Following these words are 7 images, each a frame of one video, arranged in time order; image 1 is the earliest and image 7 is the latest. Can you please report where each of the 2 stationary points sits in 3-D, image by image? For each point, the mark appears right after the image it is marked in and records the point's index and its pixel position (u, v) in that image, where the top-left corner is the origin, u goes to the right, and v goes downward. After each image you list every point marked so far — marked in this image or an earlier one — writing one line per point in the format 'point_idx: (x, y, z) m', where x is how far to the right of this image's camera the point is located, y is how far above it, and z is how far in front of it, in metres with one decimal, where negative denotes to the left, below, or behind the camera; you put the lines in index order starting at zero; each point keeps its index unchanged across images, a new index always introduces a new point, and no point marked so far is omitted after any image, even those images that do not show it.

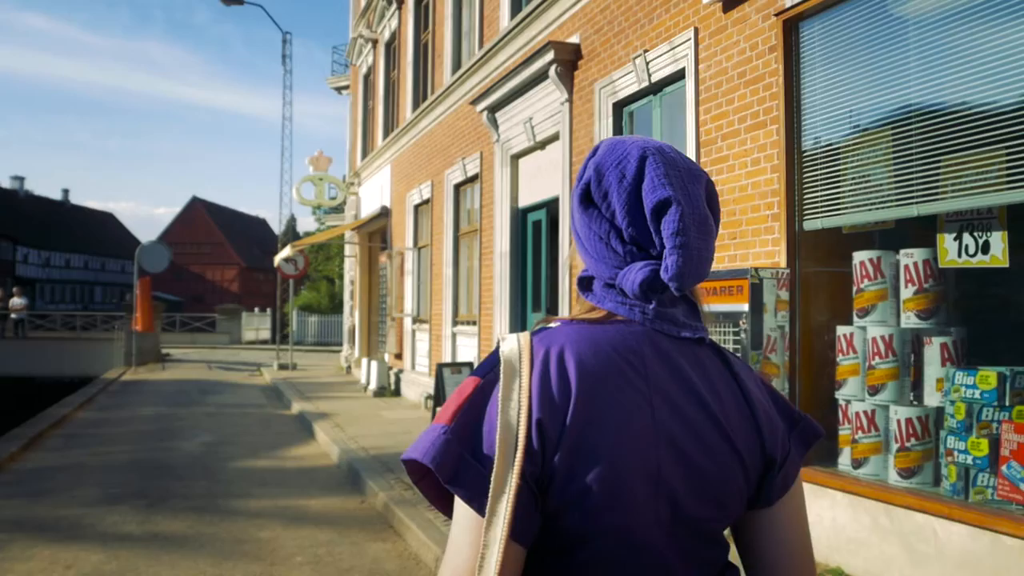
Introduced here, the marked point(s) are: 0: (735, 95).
0: (+1.6, +1.4, +6.5) m
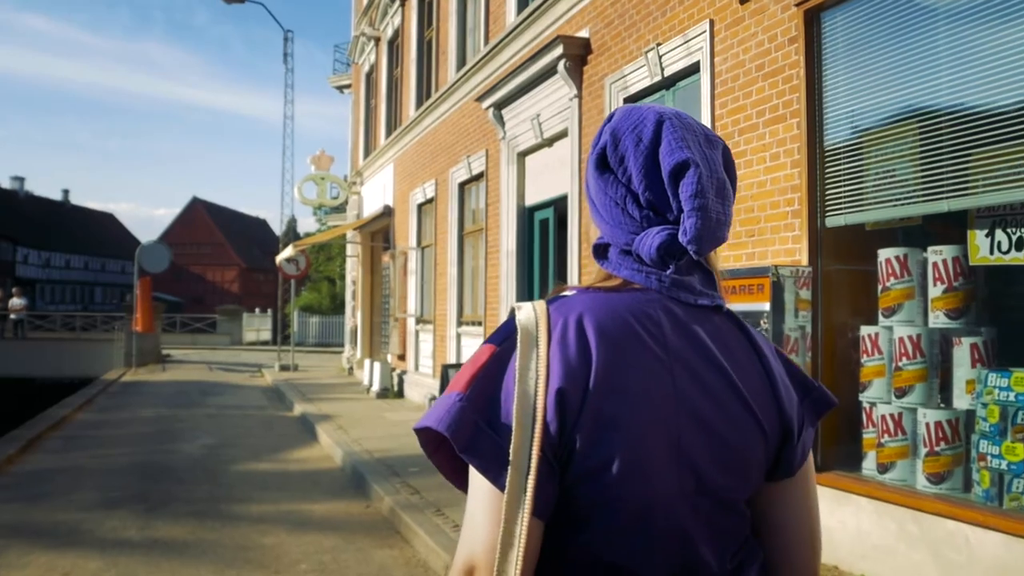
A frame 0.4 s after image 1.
0: (+1.7, +1.4, +6.4) m
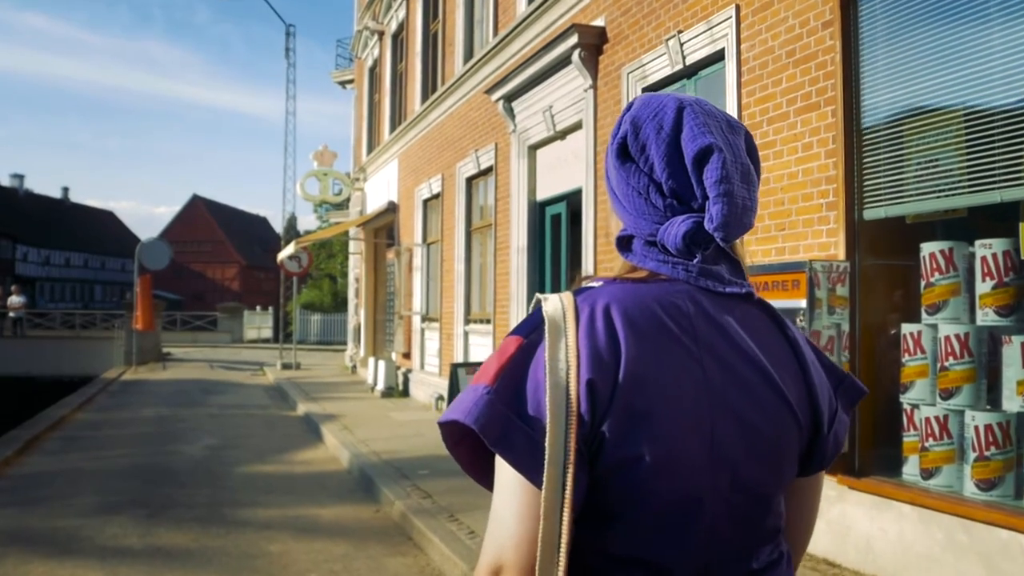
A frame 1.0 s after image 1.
0: (+1.8, +1.4, +6.1) m
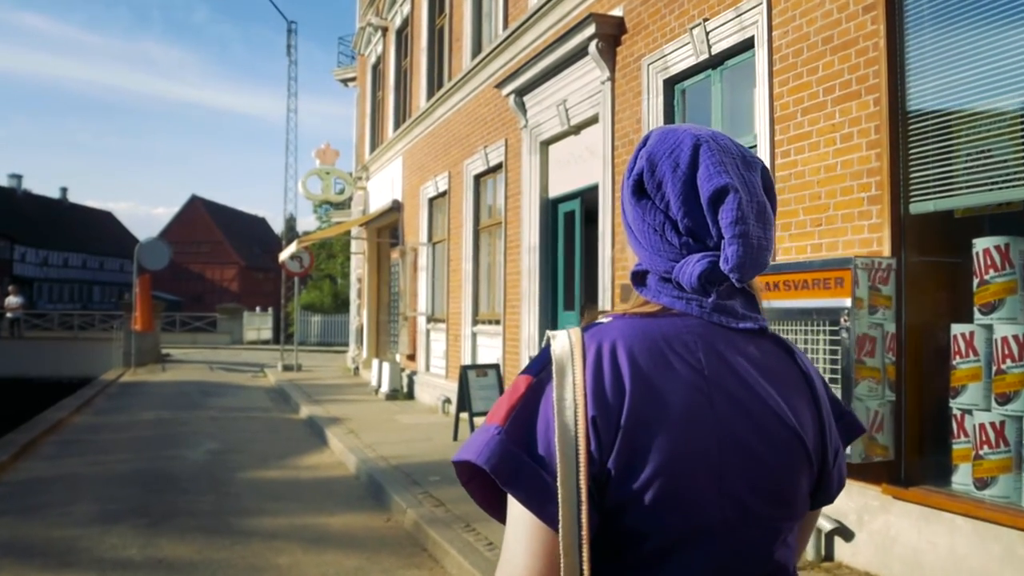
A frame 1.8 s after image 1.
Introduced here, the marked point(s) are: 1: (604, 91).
0: (+1.9, +1.4, +5.8) m
1: (+0.9, +1.8, +8.6) m
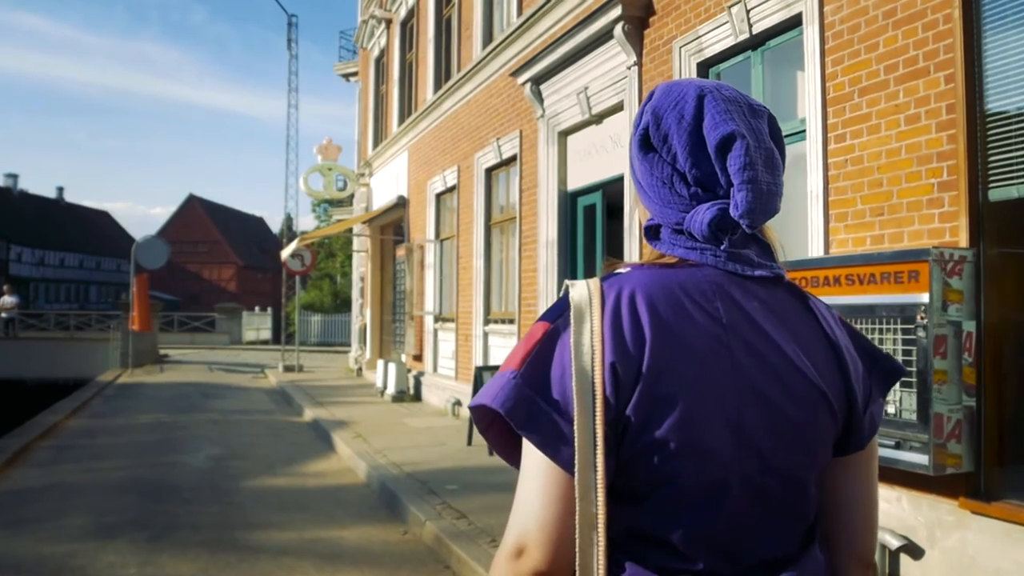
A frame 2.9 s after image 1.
0: (+2.1, +1.4, +5.3) m
1: (+1.0, +1.9, +8.1) m
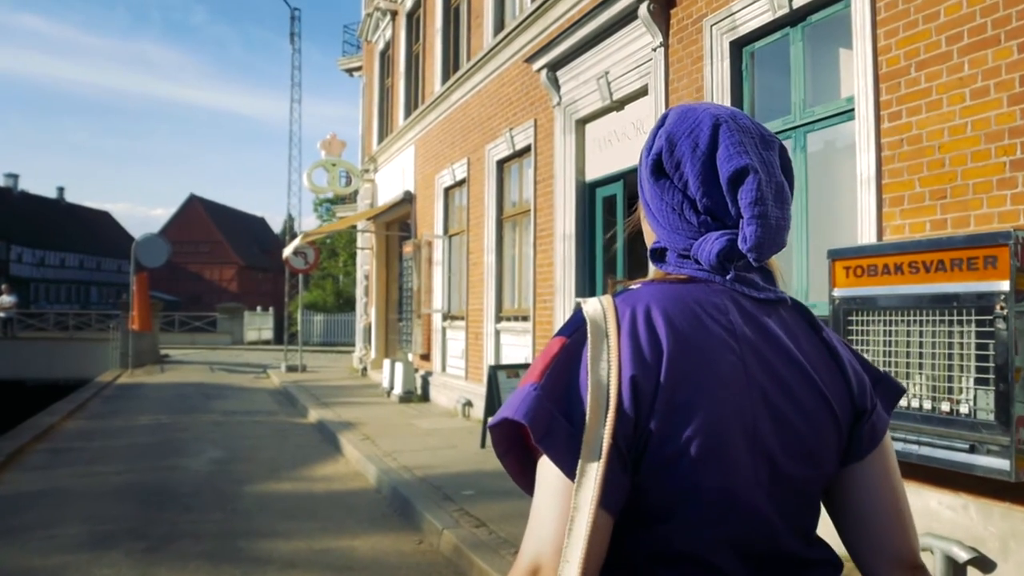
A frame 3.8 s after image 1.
0: (+2.3, +1.5, +4.9) m
1: (+1.2, +1.9, +7.7) m
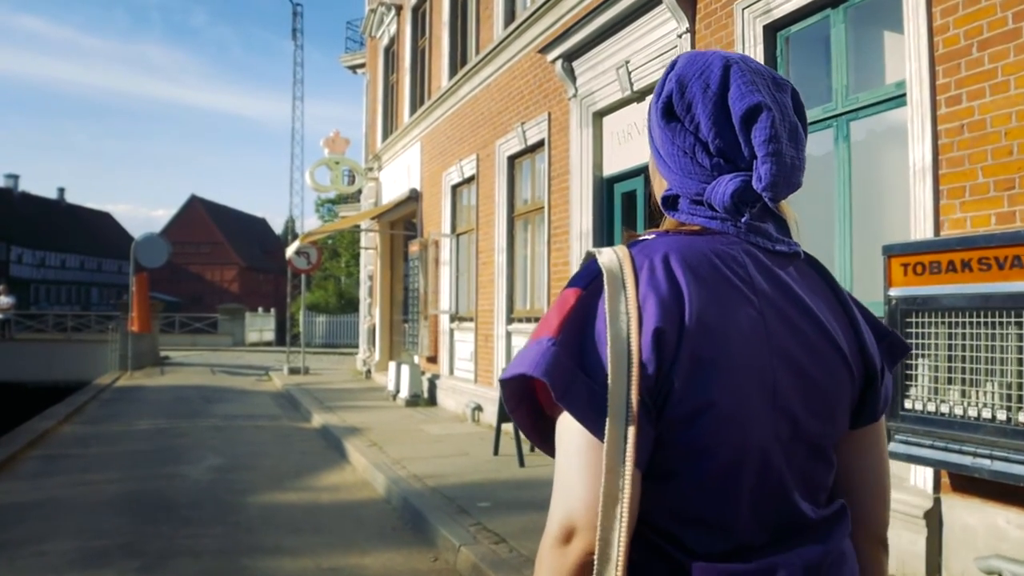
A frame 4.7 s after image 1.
0: (+2.4, +1.5, +4.5) m
1: (+1.3, +1.9, +7.3) m
